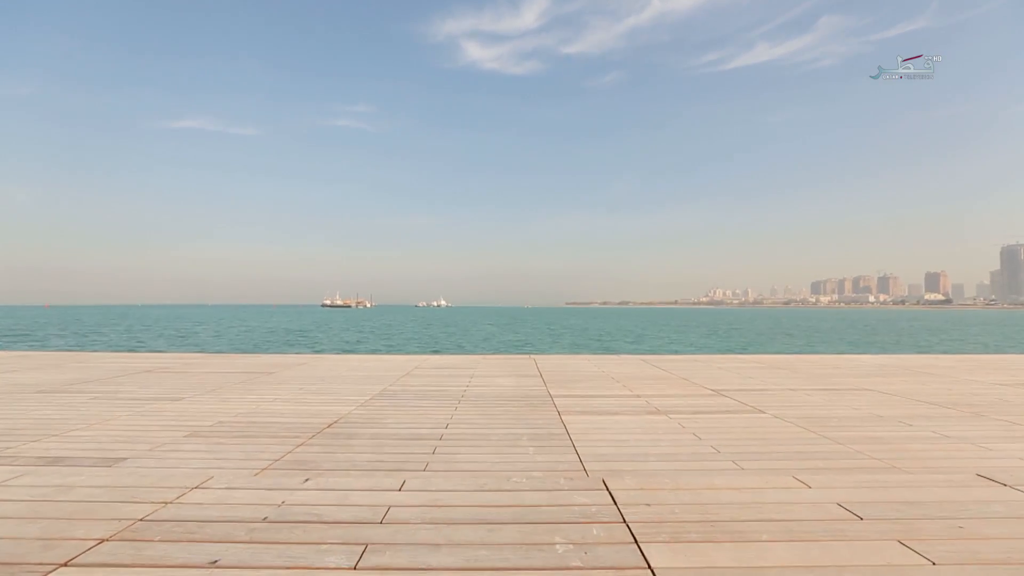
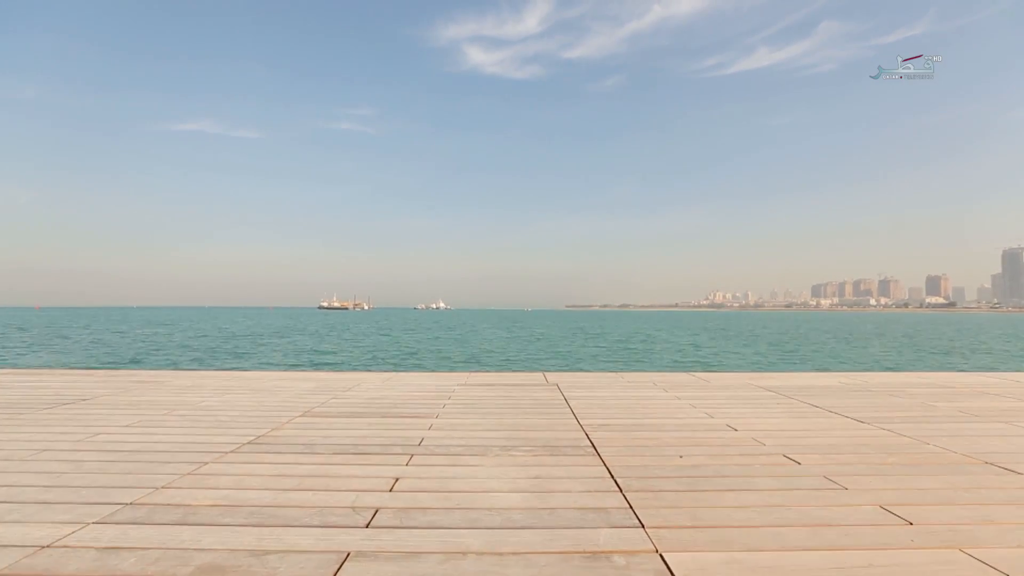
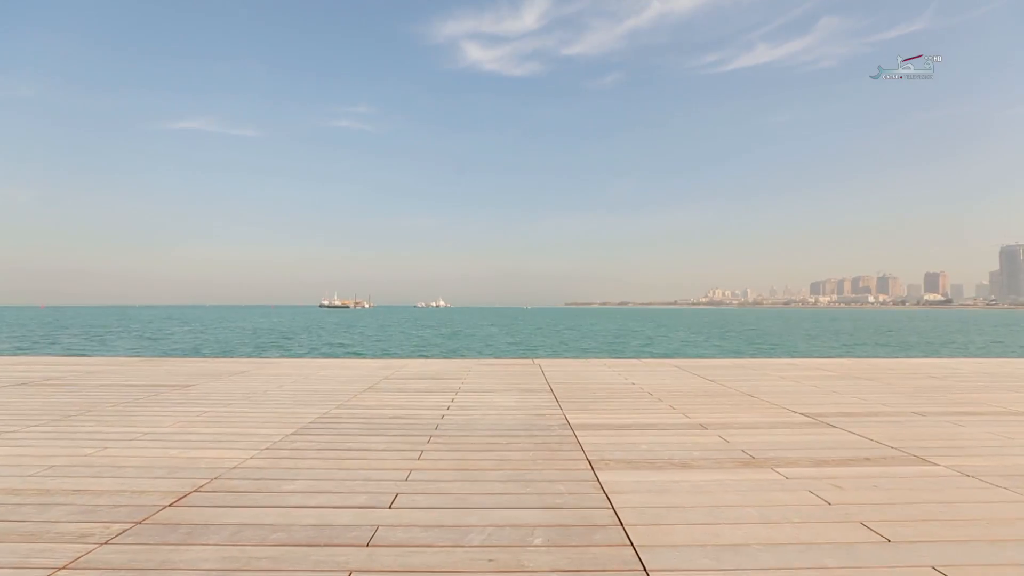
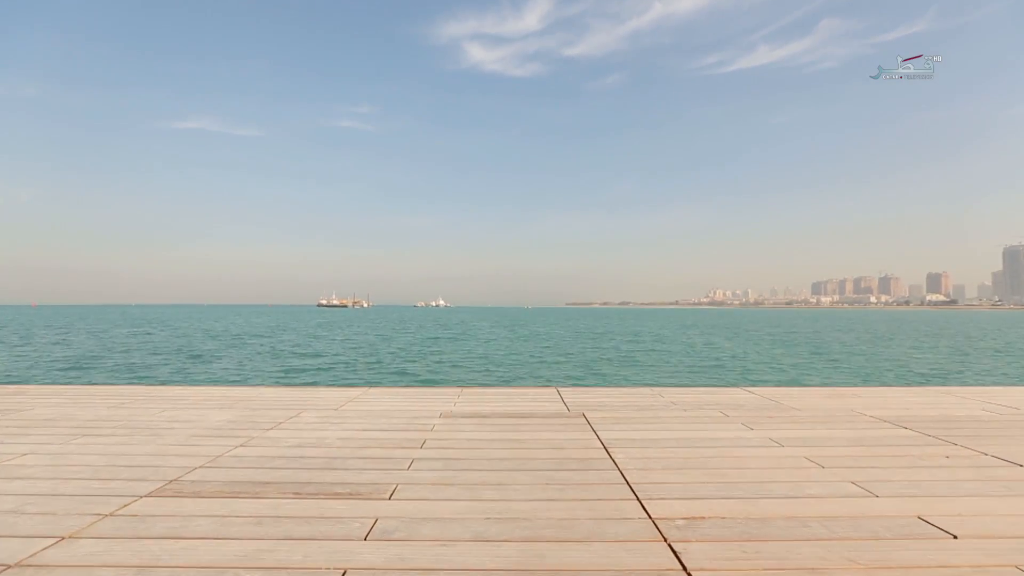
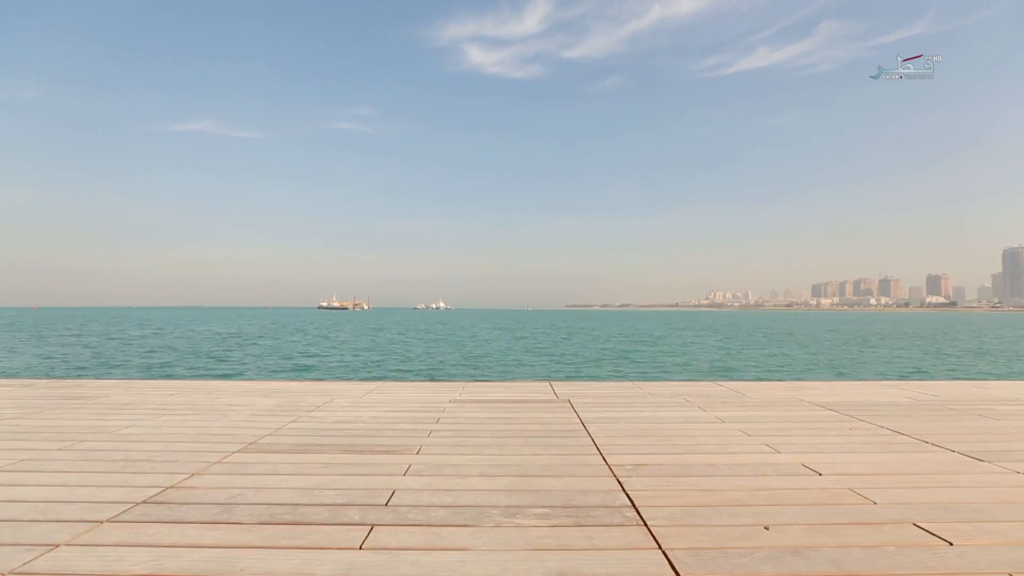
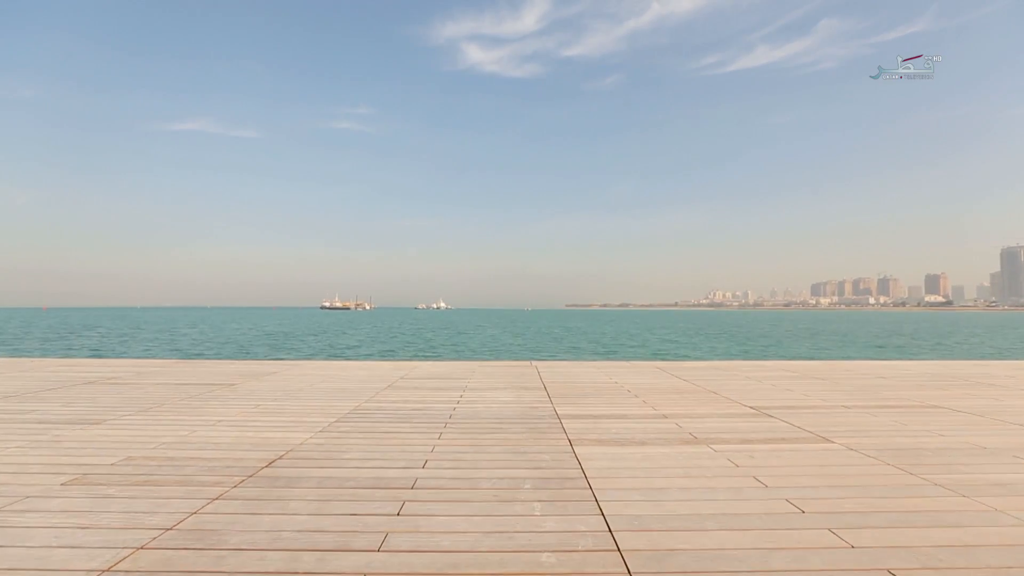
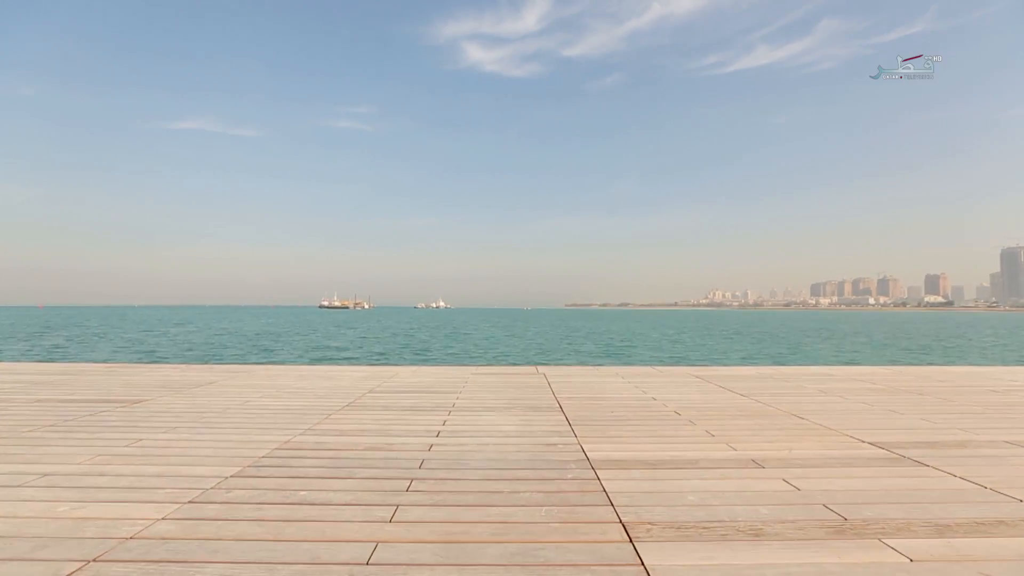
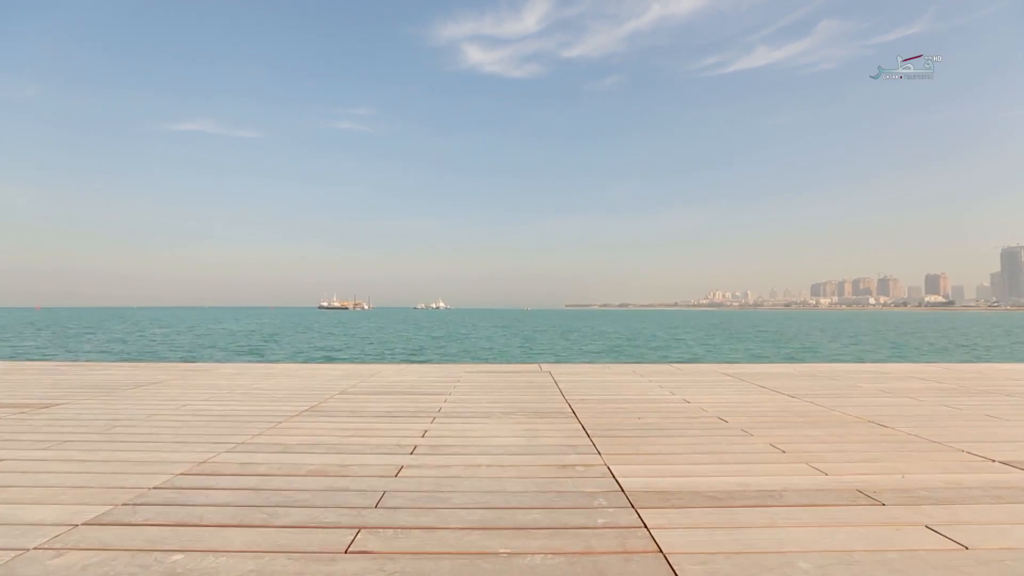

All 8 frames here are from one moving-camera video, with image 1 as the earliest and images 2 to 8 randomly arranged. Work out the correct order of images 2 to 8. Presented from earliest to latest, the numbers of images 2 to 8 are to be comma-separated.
6, 3, 7, 8, 2, 5, 4
